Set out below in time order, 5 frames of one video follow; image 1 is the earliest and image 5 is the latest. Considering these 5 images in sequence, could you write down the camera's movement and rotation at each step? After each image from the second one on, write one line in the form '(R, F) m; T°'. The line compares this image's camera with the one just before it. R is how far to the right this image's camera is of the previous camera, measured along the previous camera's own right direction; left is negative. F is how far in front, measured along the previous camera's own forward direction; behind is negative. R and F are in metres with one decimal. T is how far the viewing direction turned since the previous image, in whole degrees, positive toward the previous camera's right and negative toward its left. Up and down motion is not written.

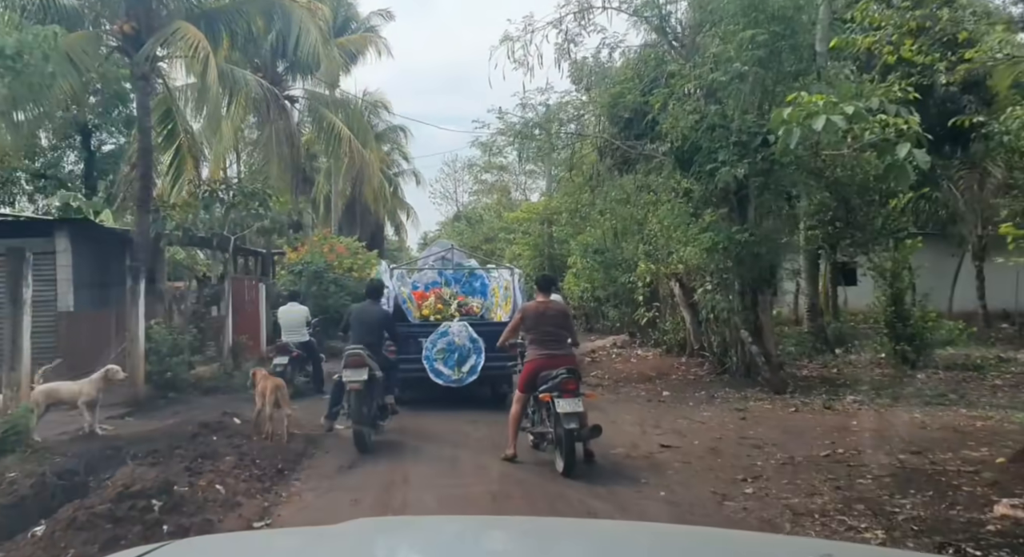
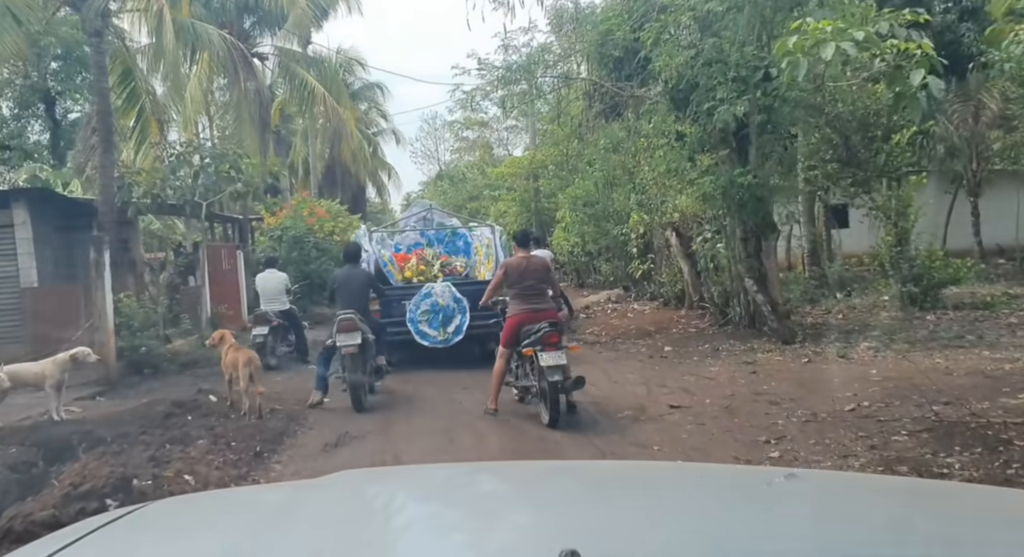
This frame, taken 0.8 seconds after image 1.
(-0.1, +0.6) m; +1°
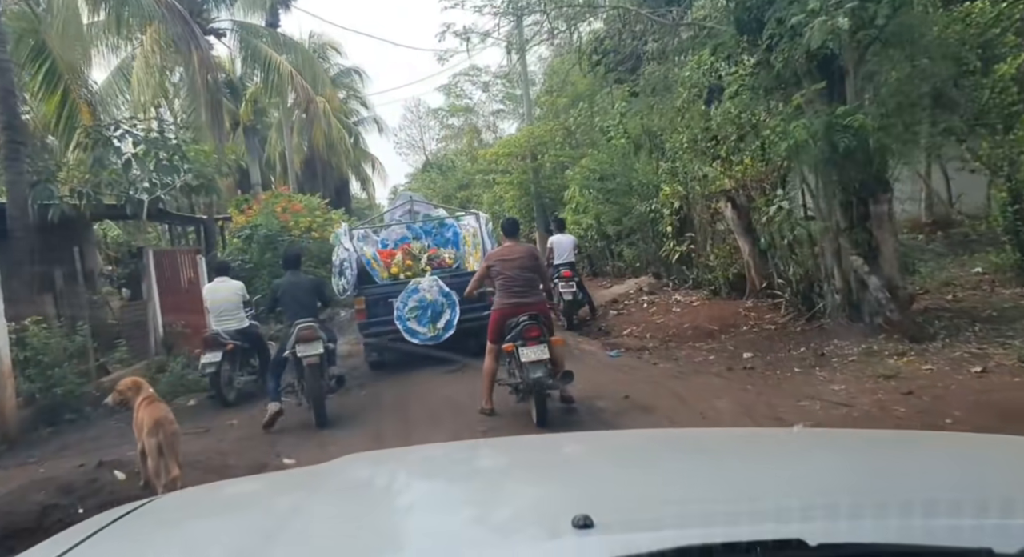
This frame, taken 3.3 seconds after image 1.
(-0.3, +2.6) m; +1°
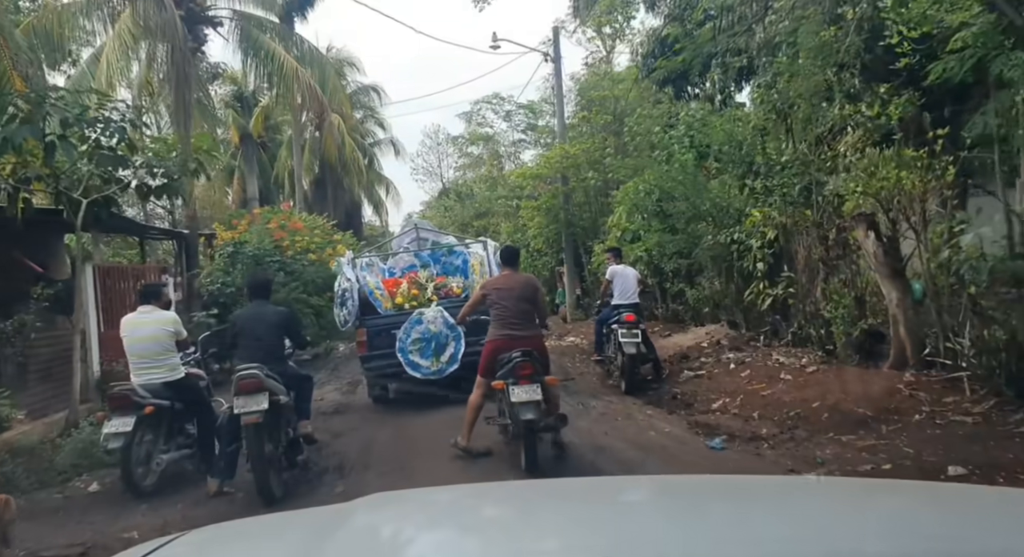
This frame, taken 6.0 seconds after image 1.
(-0.4, +2.9) m; -1°
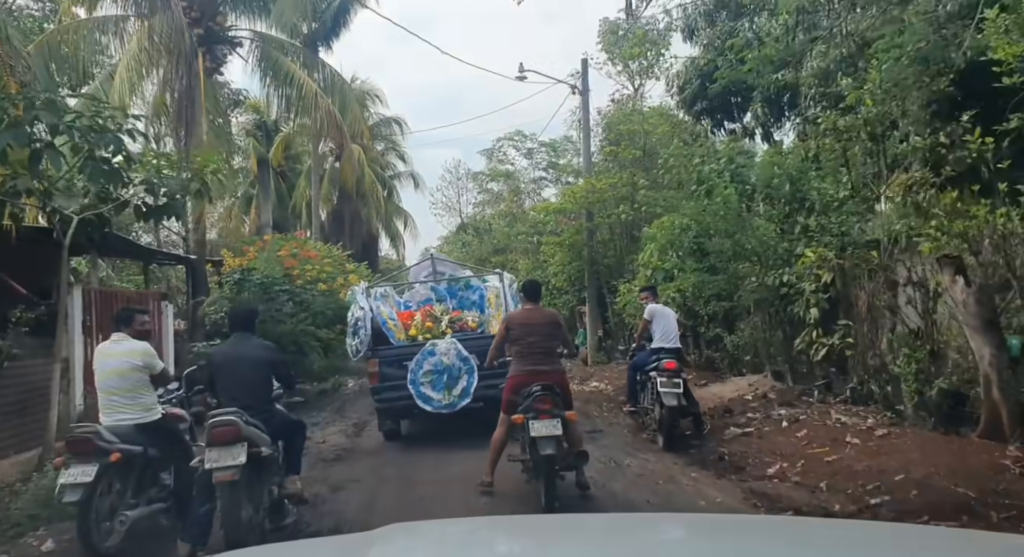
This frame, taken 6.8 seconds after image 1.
(-0.1, +0.9) m; -1°
